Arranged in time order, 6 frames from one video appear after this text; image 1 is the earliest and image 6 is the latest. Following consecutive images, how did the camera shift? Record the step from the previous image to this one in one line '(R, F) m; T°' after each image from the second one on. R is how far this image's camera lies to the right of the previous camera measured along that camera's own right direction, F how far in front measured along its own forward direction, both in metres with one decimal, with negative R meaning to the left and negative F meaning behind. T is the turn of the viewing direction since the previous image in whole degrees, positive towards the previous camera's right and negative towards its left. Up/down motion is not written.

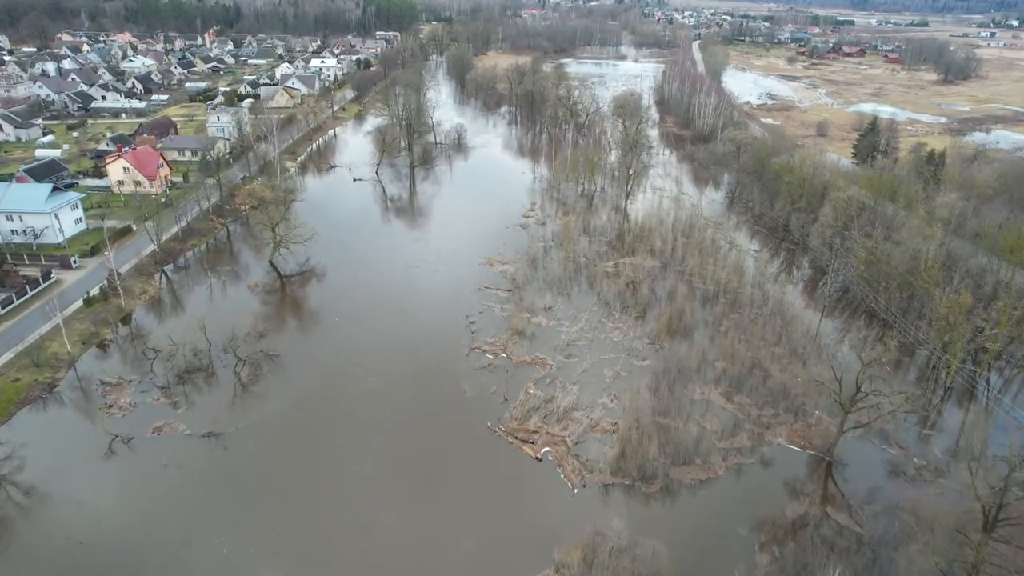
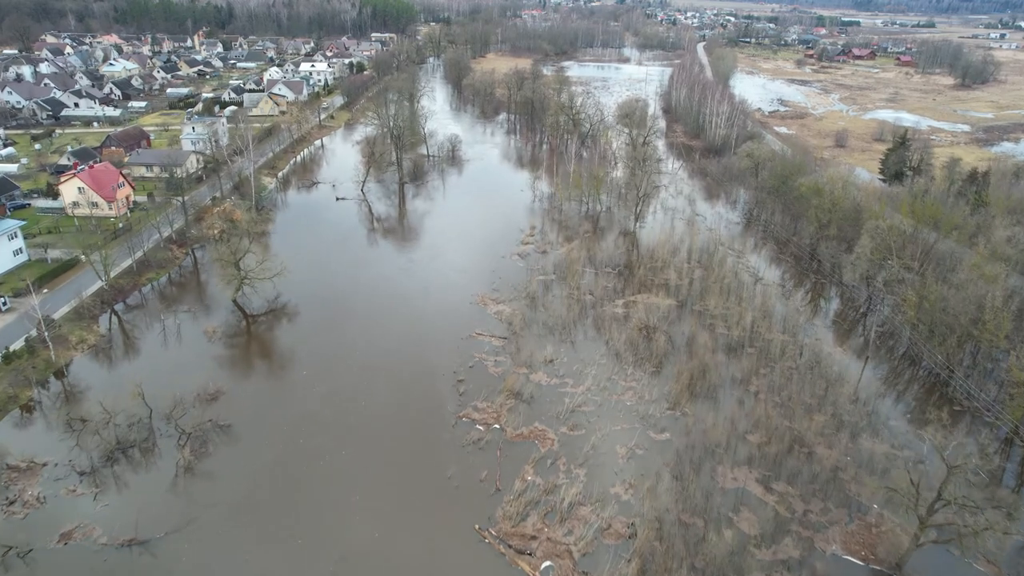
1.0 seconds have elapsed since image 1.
(+0.1, +2.7) m; 0°
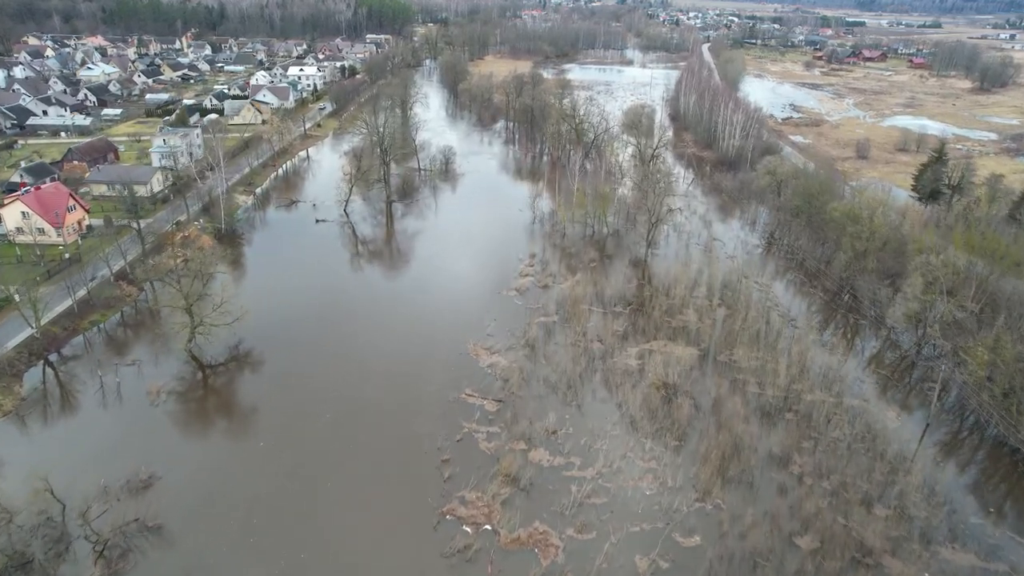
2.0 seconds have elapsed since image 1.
(+0.1, +2.8) m; 0°
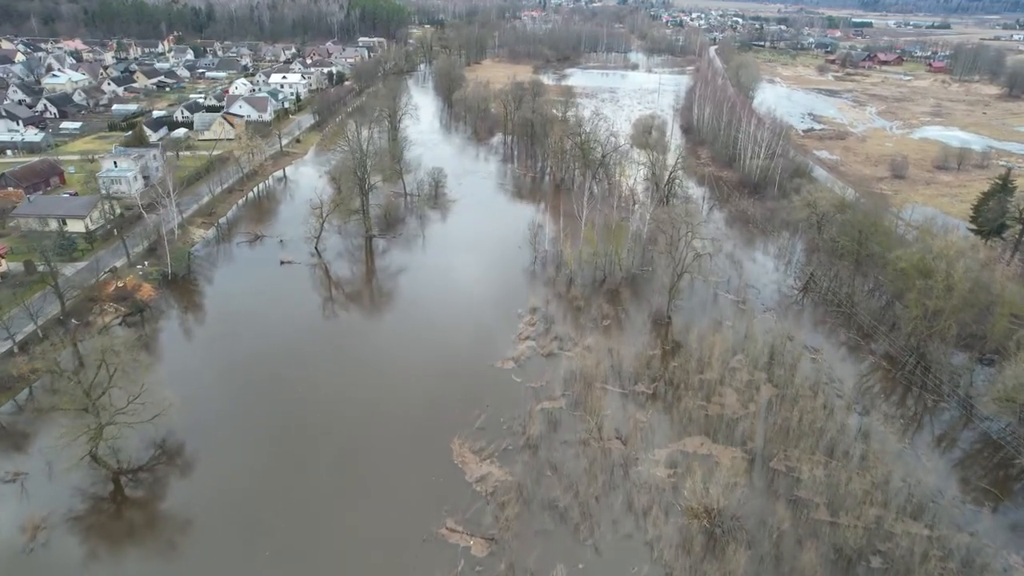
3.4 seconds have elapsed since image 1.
(+0.1, +3.8) m; 0°
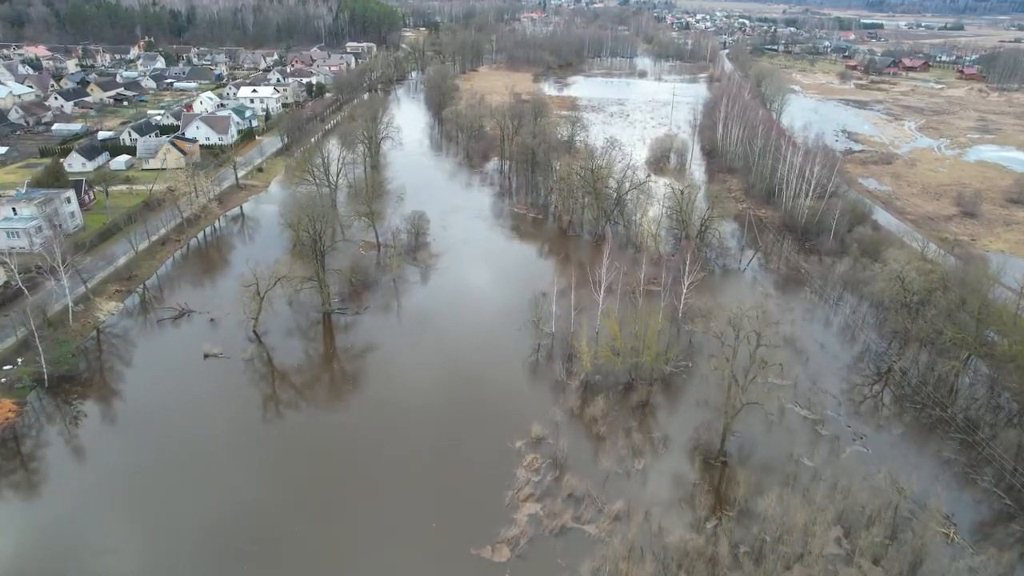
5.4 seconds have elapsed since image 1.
(+0.1, +5.5) m; 0°
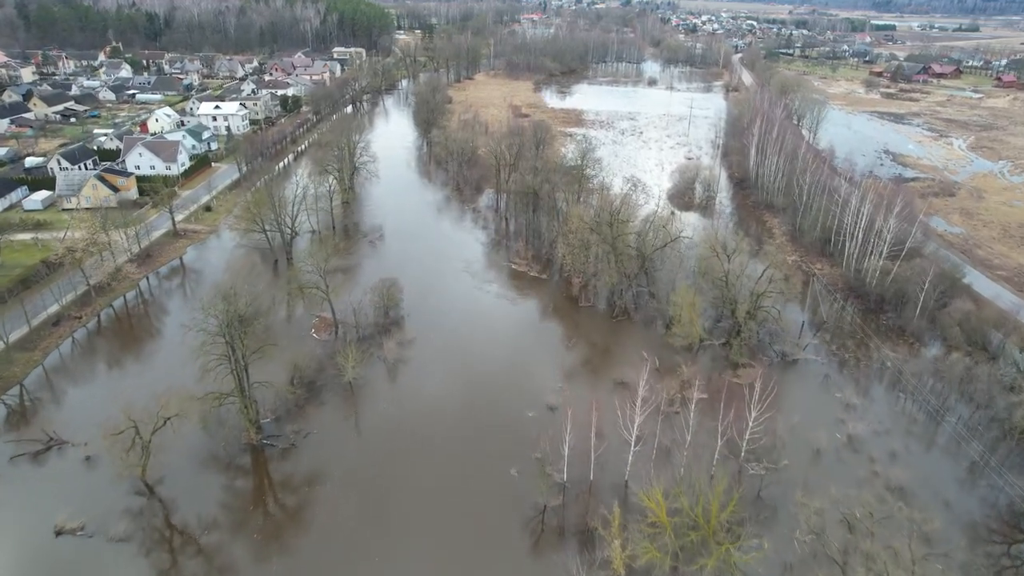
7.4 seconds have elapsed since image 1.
(+0.1, +5.5) m; 0°
